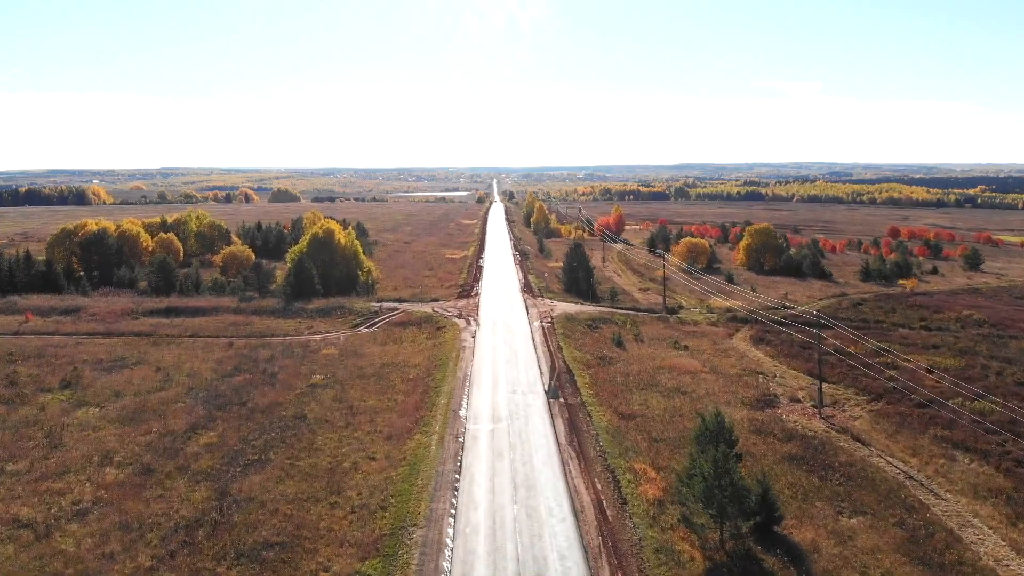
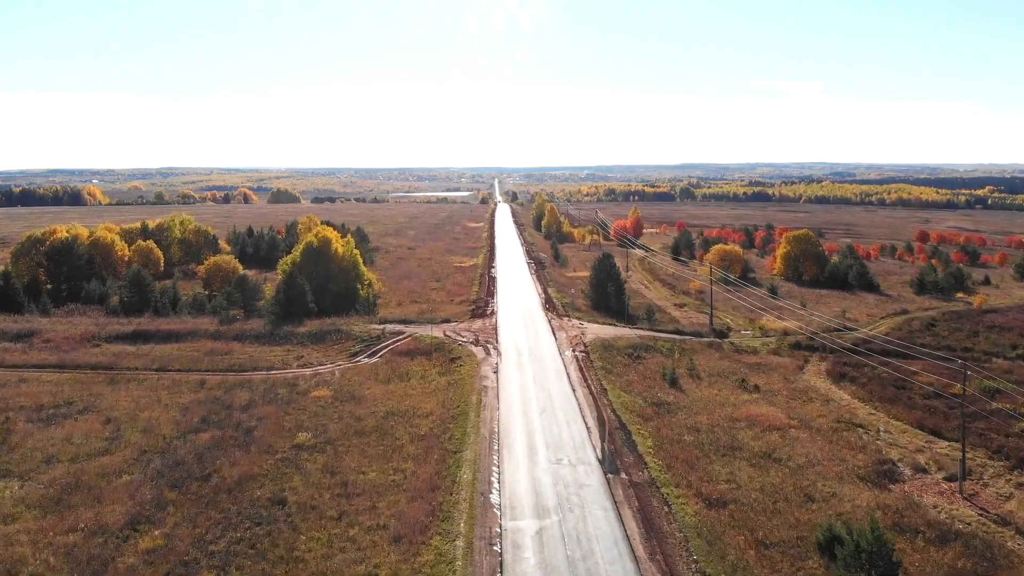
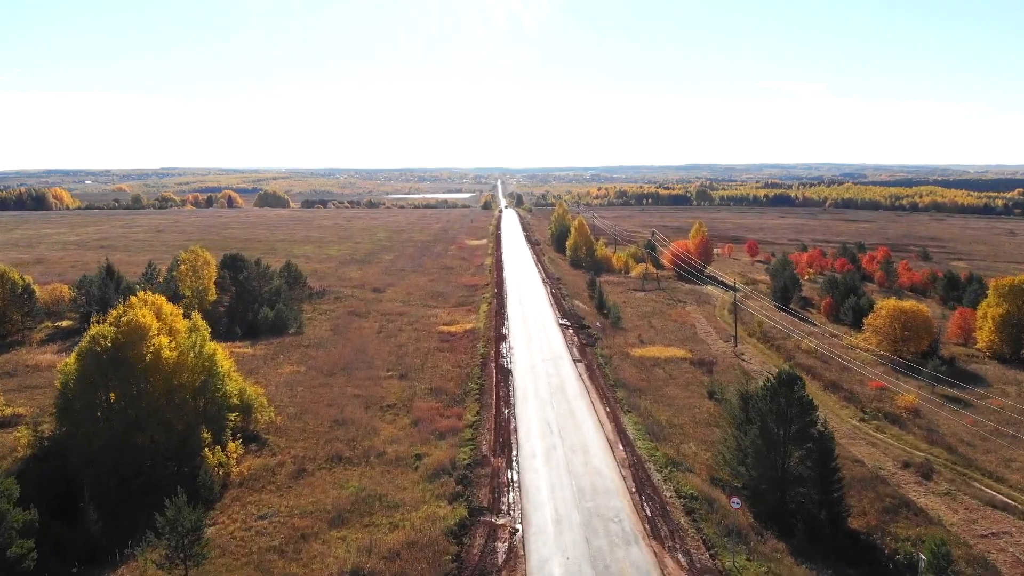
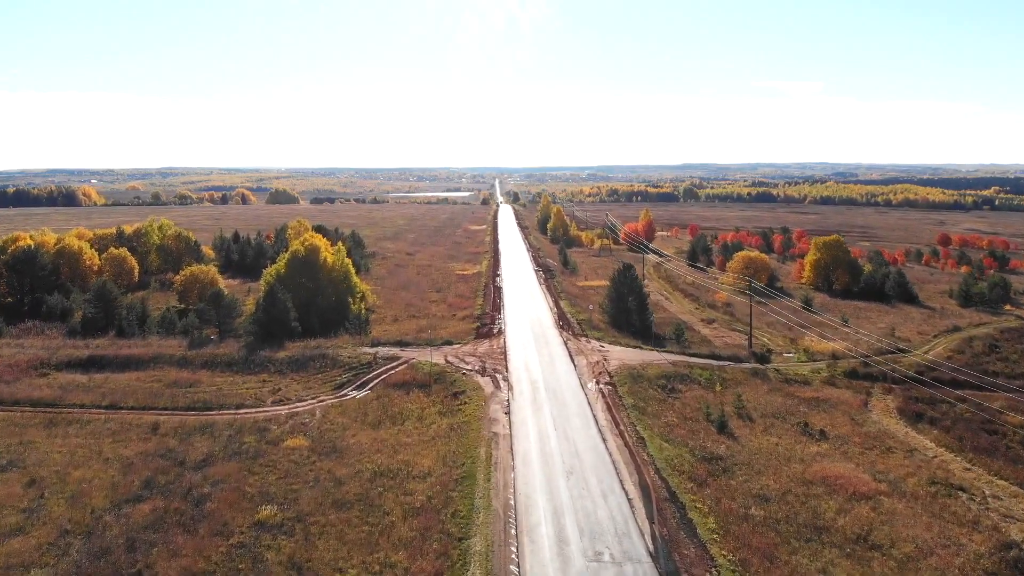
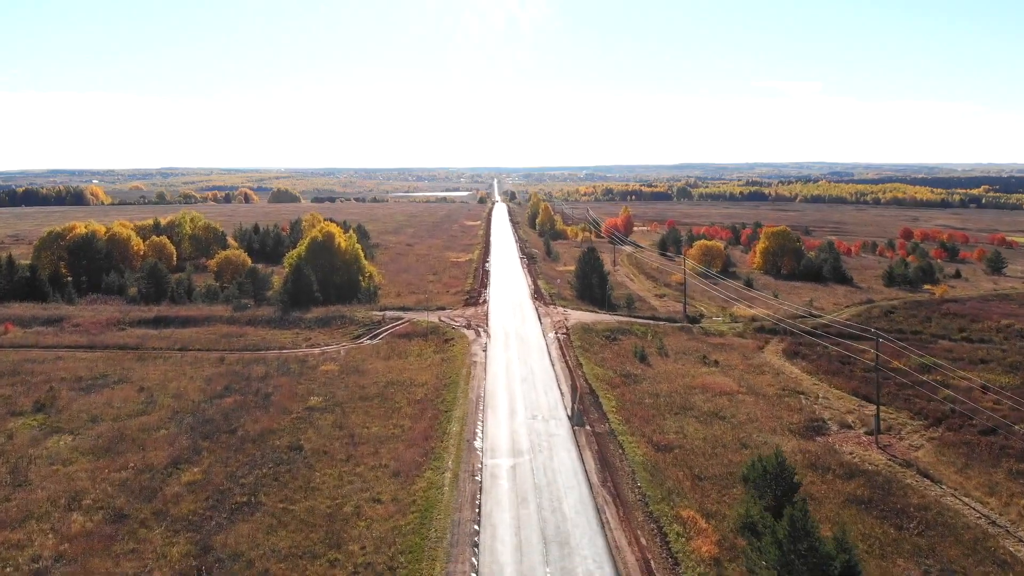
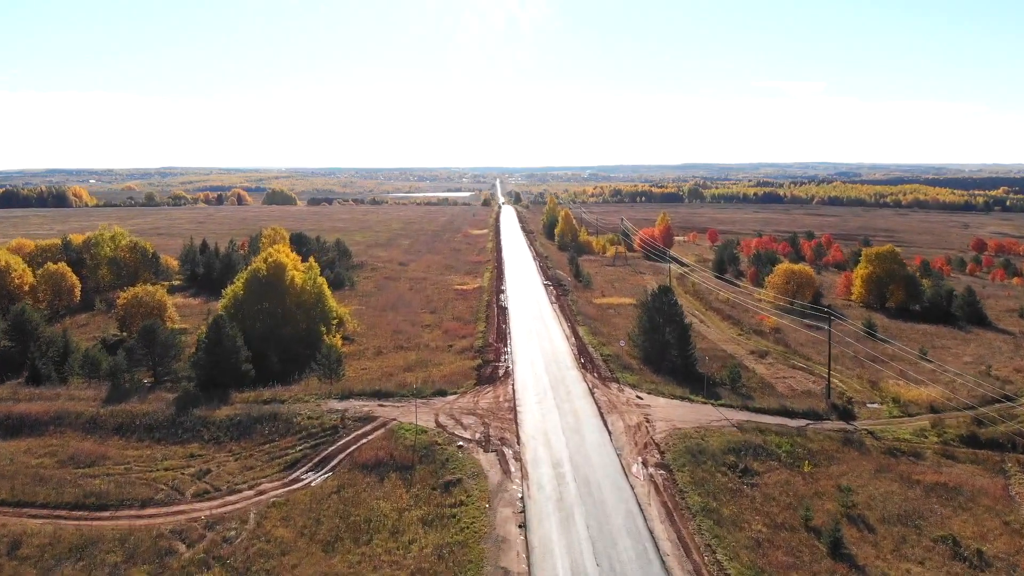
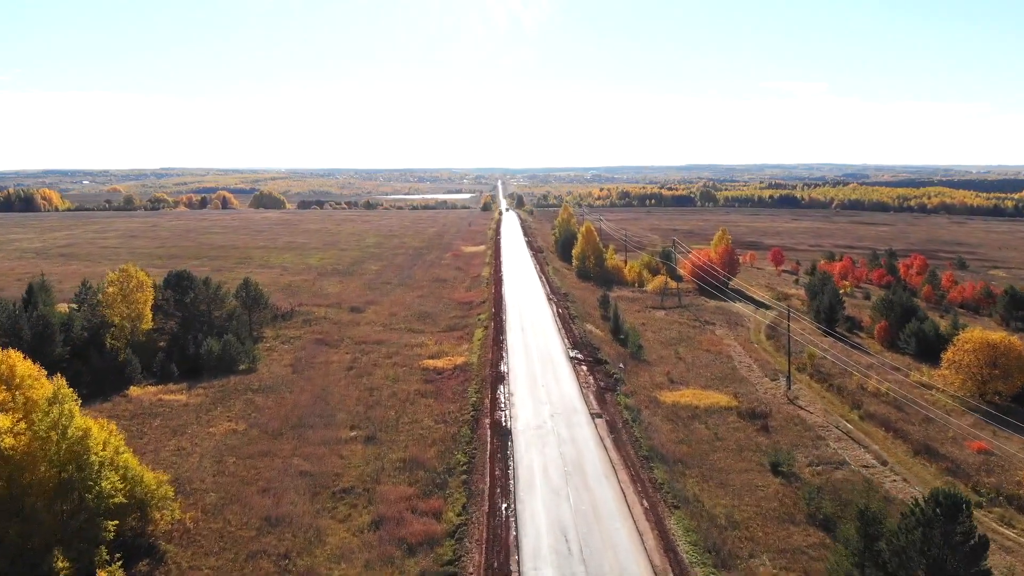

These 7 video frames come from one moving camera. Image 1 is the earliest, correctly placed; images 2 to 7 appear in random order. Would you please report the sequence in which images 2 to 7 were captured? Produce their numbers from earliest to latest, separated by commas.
5, 2, 4, 6, 3, 7
